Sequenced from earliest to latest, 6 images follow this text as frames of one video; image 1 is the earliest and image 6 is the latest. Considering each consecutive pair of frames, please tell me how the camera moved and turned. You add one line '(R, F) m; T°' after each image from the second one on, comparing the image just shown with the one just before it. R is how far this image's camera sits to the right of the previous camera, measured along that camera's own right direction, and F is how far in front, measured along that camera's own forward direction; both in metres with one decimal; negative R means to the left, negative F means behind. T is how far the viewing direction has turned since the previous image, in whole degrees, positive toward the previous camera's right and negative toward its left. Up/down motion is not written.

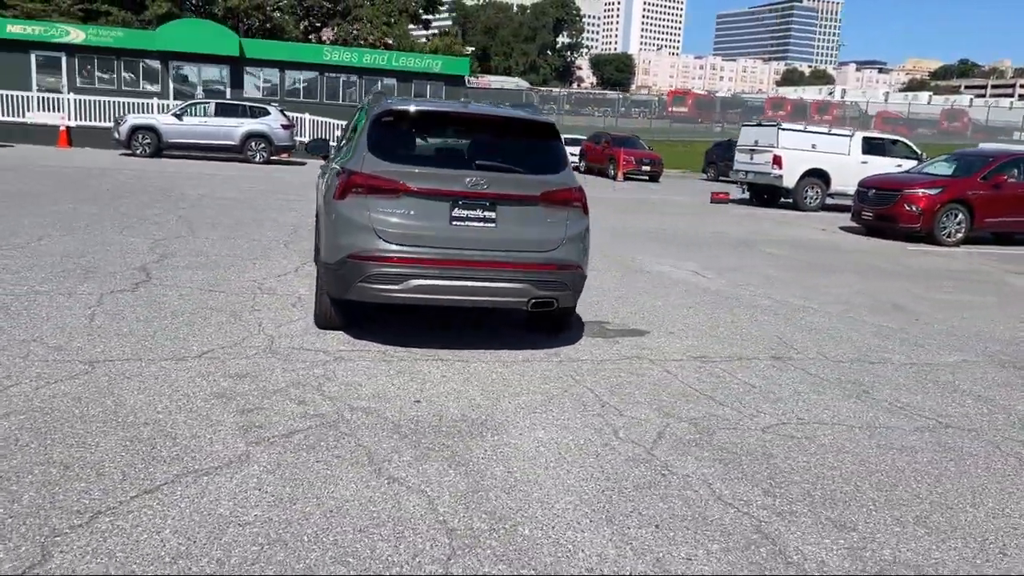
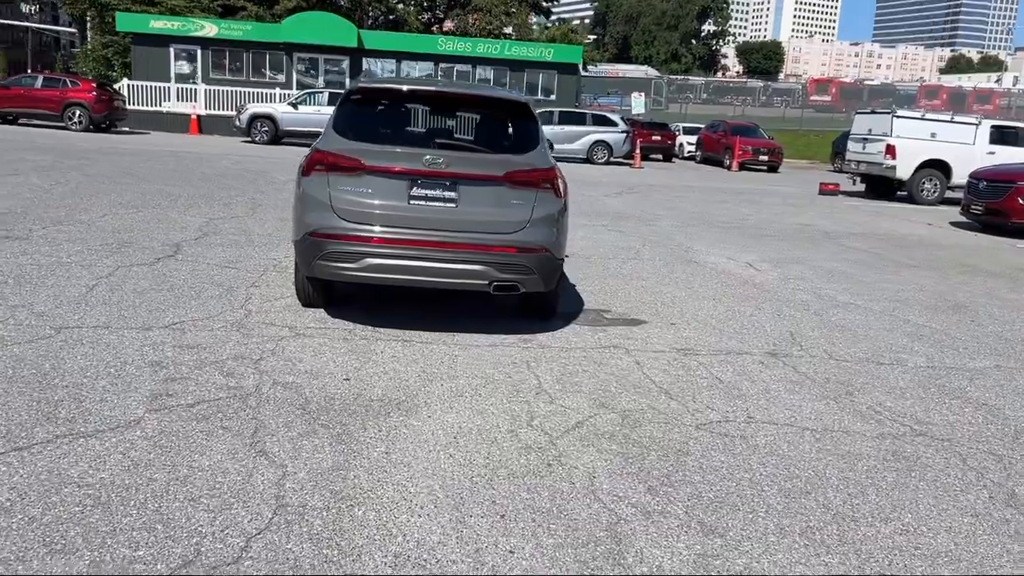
(+1.3, +0.2) m; -9°
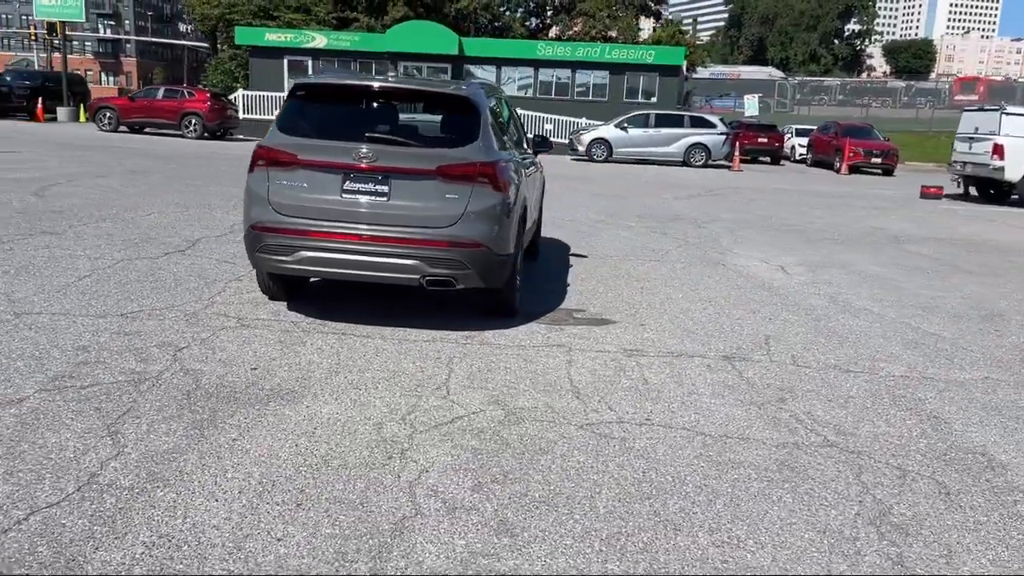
(+1.4, +0.2) m; -8°
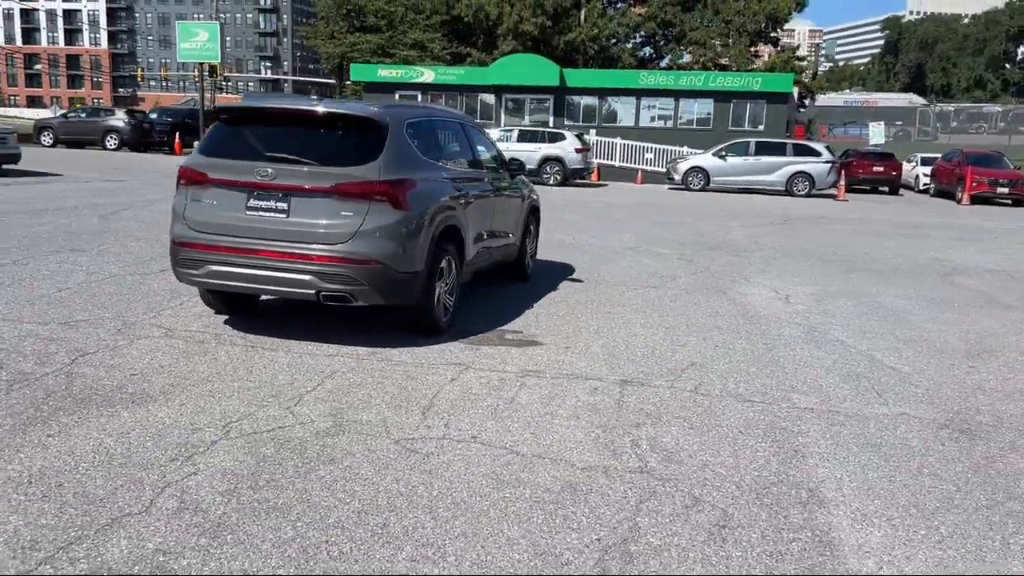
(+1.8, +0.1) m; -9°
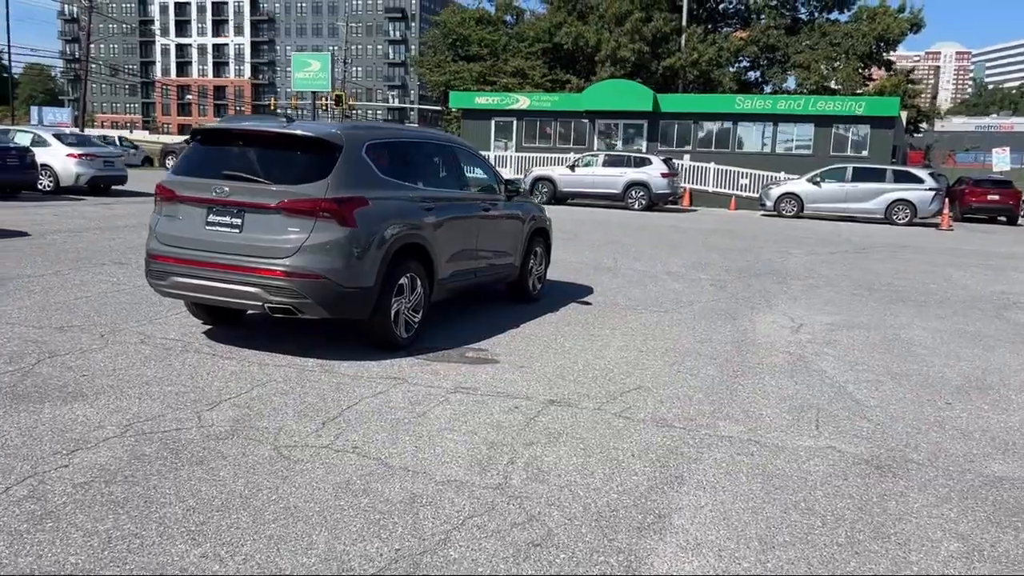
(+1.4, 0.0) m; -8°
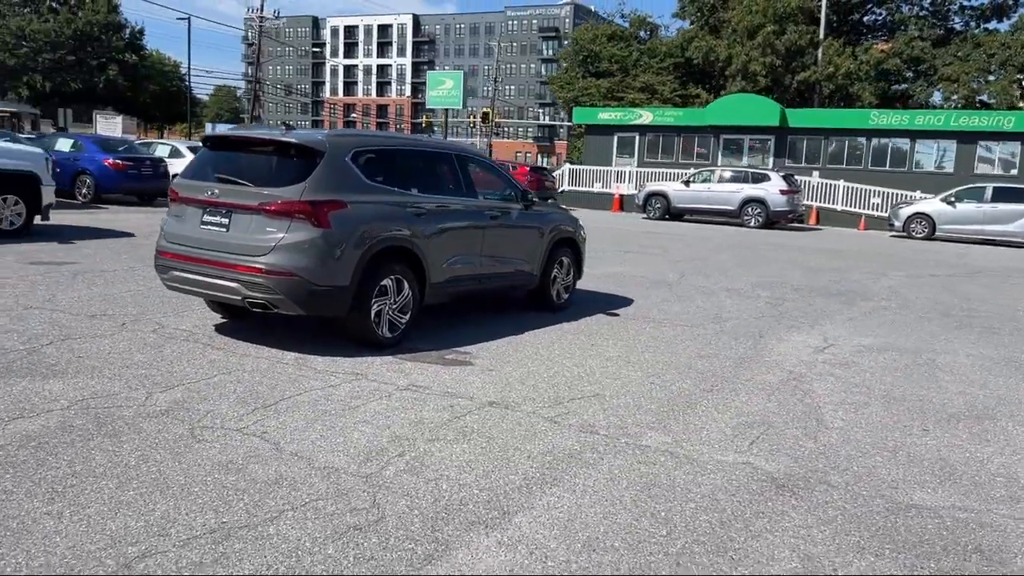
(+1.5, 0.0) m; -10°
